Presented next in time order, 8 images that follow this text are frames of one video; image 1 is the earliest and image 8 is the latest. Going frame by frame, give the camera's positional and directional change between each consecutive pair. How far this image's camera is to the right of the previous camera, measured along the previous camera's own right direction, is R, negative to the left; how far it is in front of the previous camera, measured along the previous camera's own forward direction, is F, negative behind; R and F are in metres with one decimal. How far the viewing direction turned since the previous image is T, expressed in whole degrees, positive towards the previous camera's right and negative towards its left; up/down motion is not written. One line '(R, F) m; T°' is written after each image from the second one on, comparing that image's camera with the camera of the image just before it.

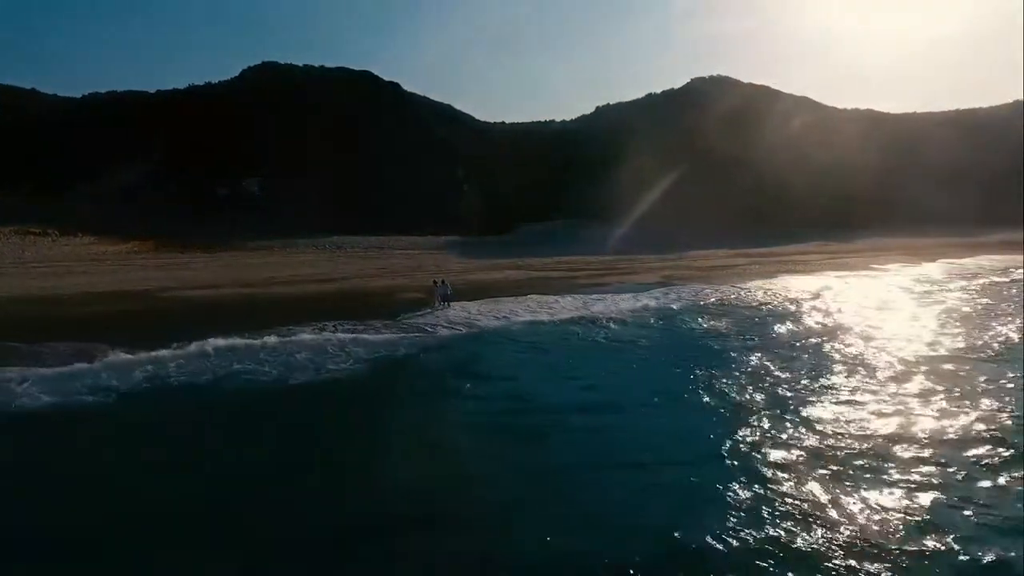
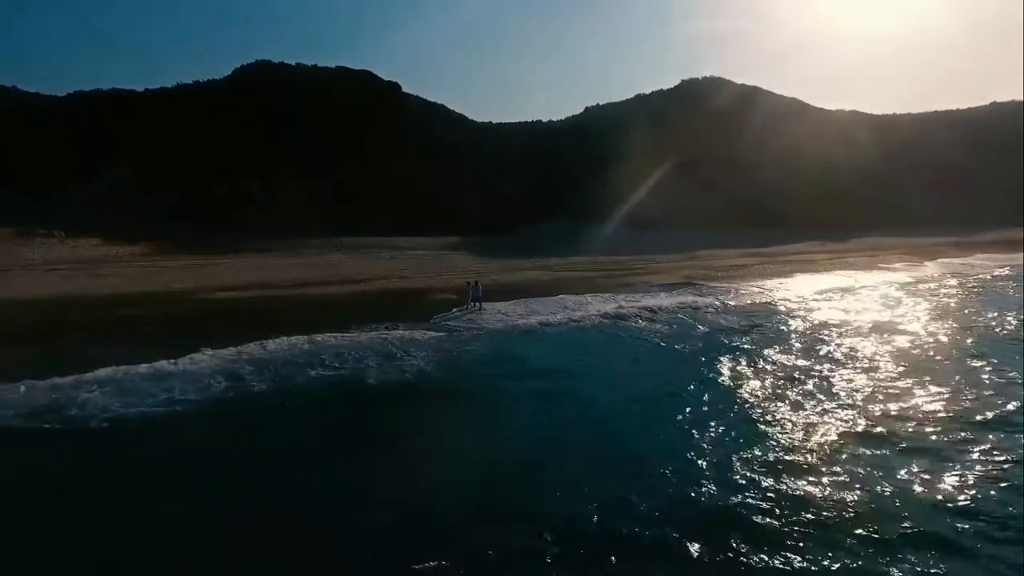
(-1.3, +0.1) m; +2°
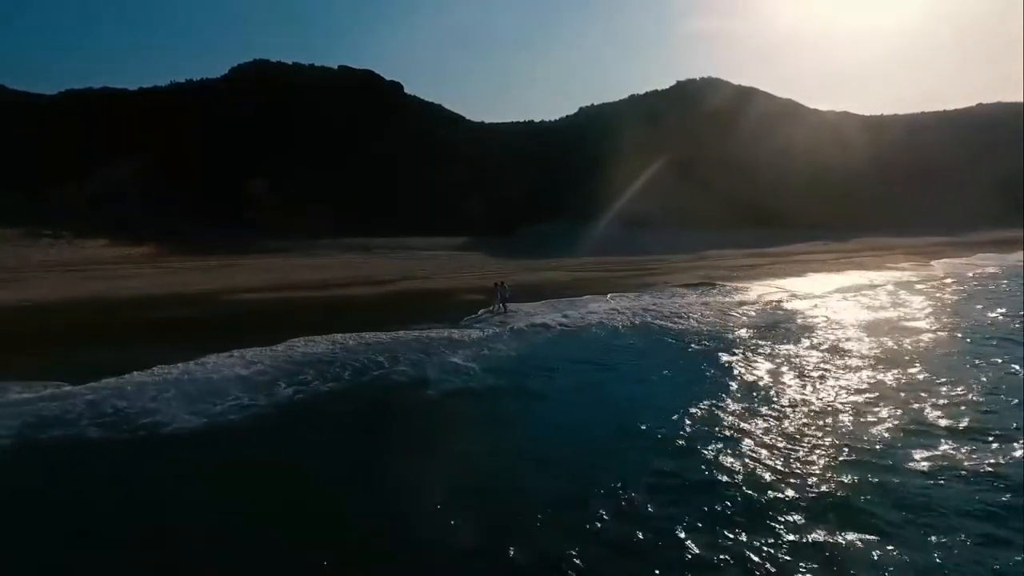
(-1.1, +0.1) m; +1°
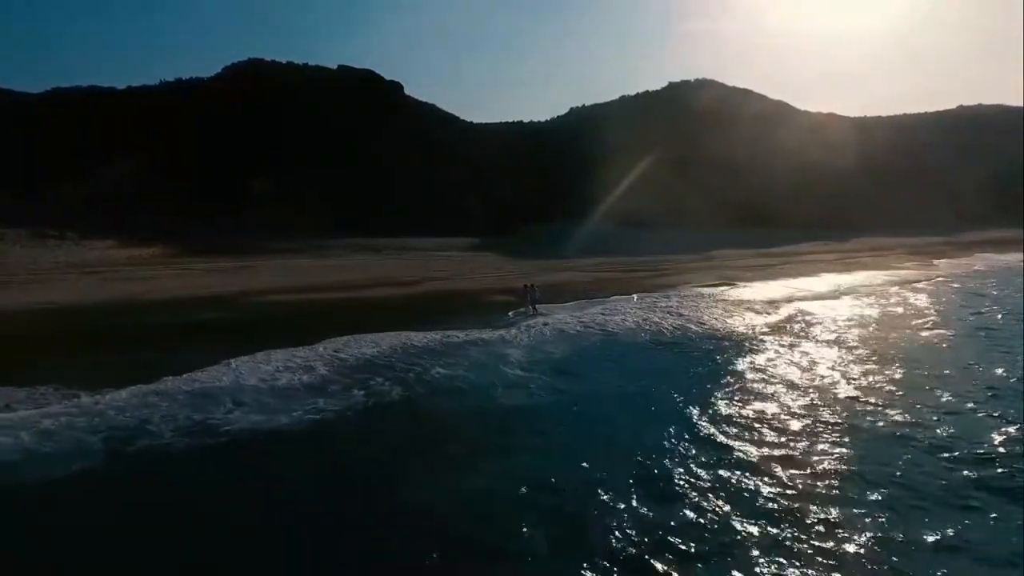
(-1.3, +0.1) m; +2°
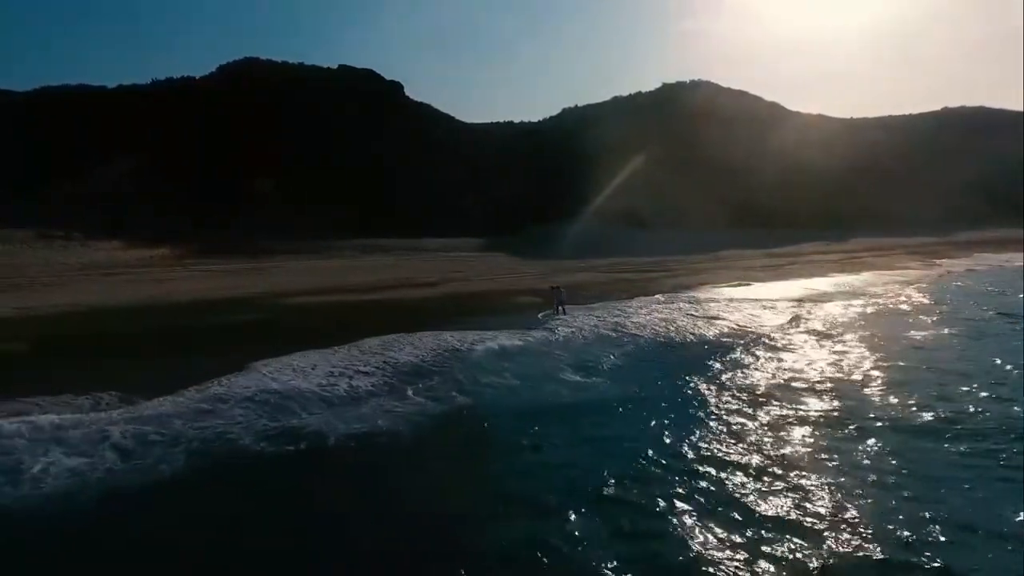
(-1.1, +0.1) m; +1°
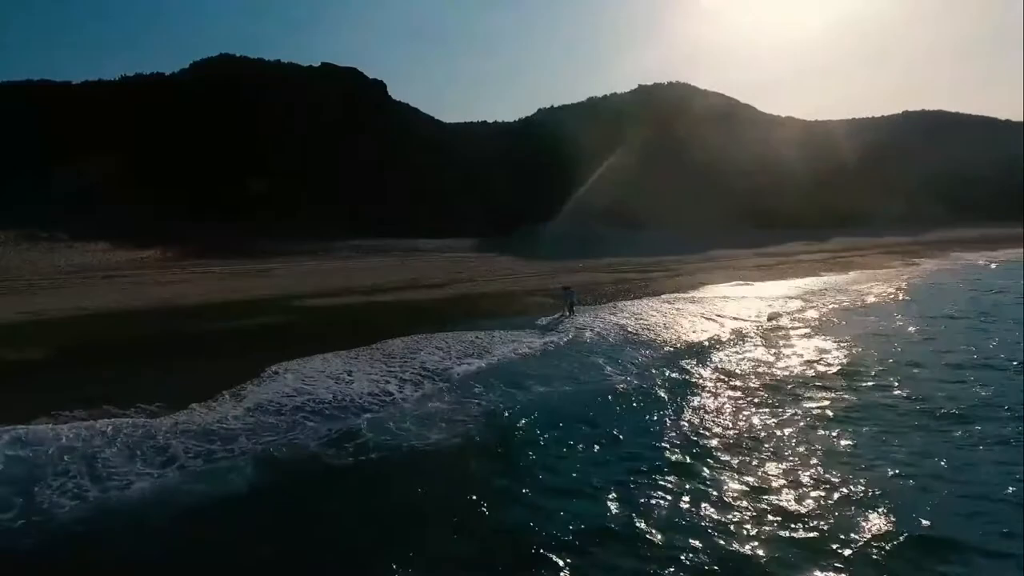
(-1.2, +0.1) m; +3°
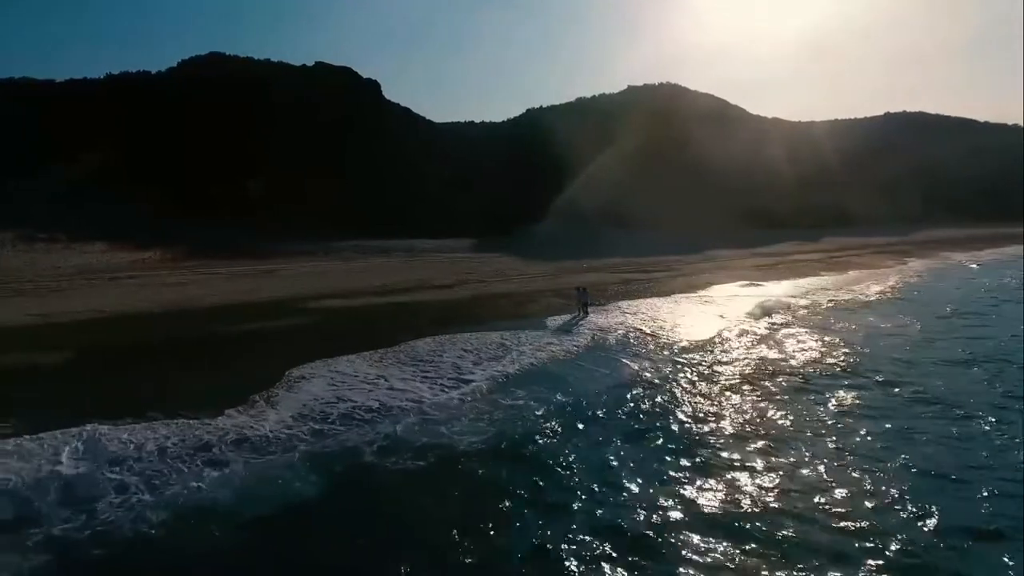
(-0.8, +0.1) m; +2°
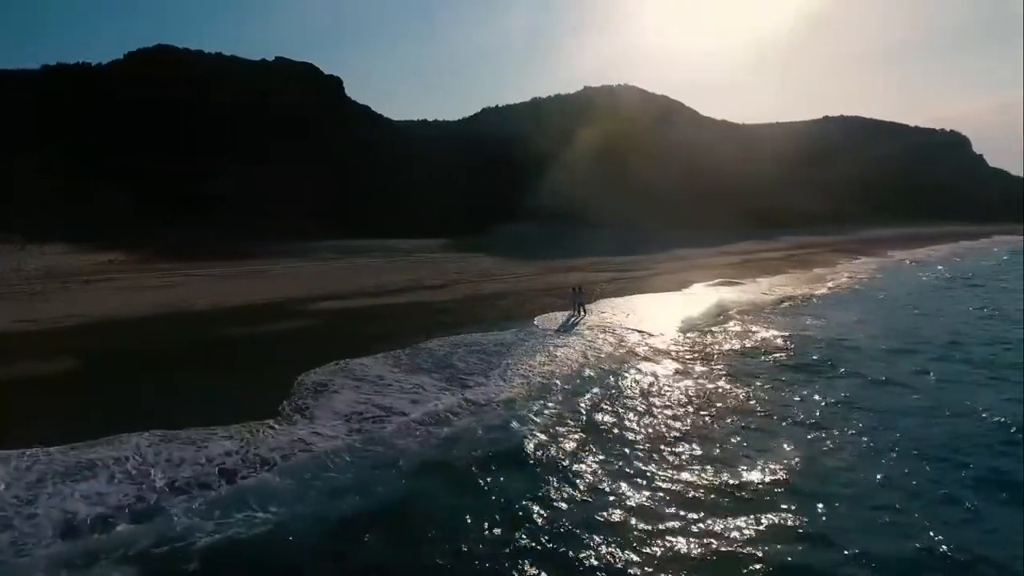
(-1.3, +0.1) m; +5°
